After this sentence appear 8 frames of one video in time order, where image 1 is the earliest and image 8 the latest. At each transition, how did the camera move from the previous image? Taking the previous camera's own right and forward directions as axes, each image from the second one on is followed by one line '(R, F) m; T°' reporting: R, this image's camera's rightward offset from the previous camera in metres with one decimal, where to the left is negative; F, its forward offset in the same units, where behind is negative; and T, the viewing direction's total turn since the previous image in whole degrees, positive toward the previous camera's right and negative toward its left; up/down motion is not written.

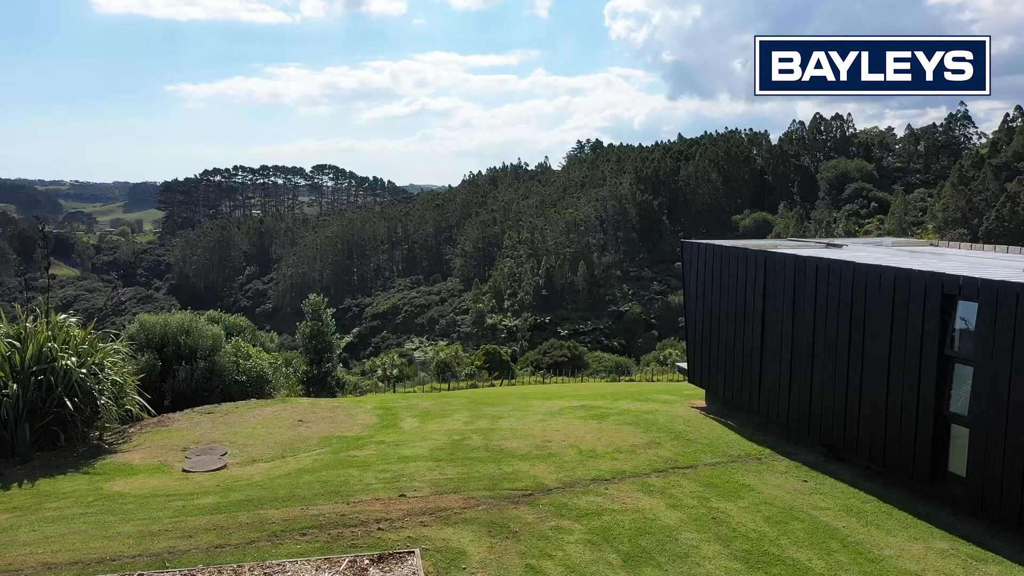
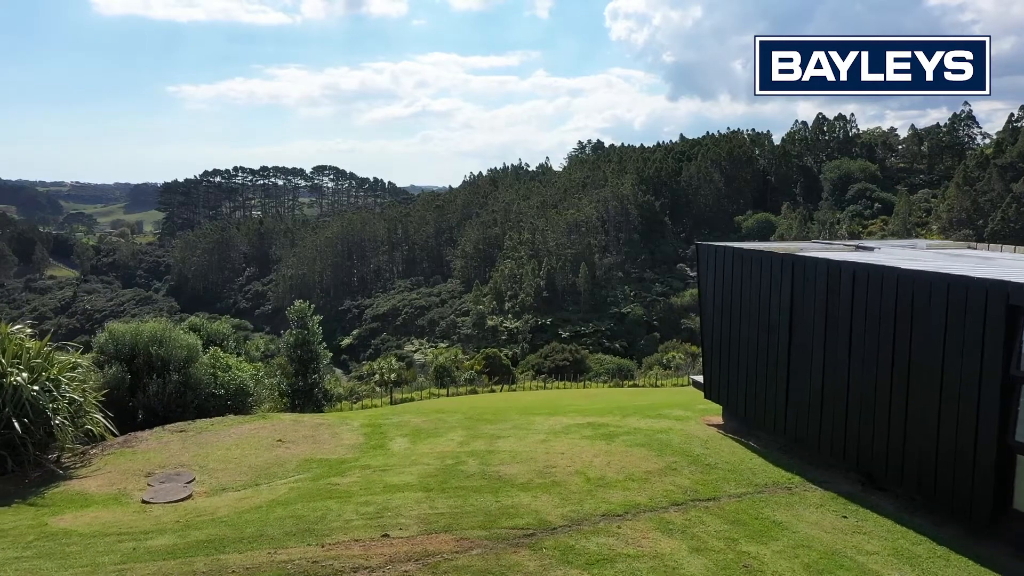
(0.0, +0.7) m; 0°
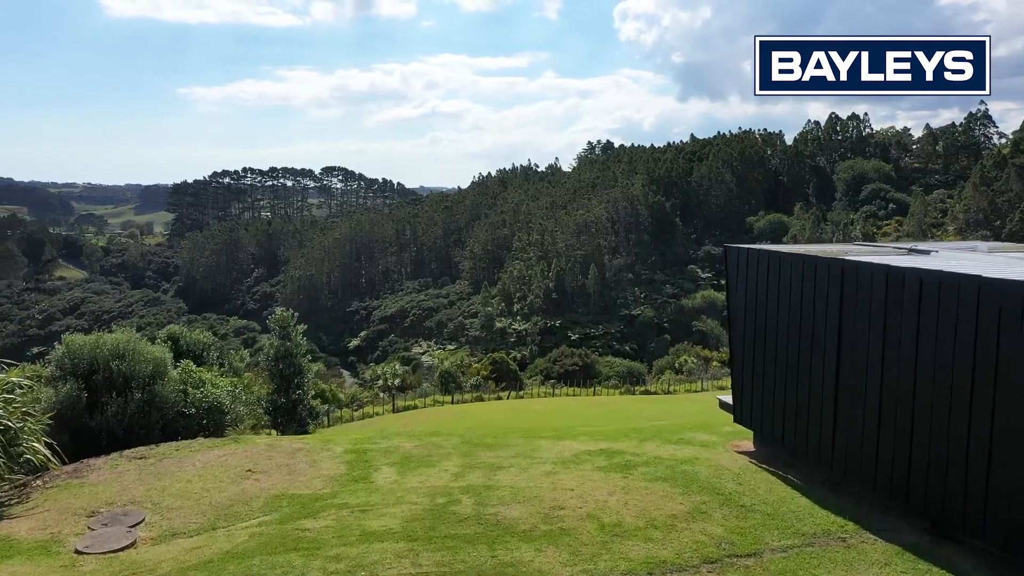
(+0.1, +0.9) m; -1°
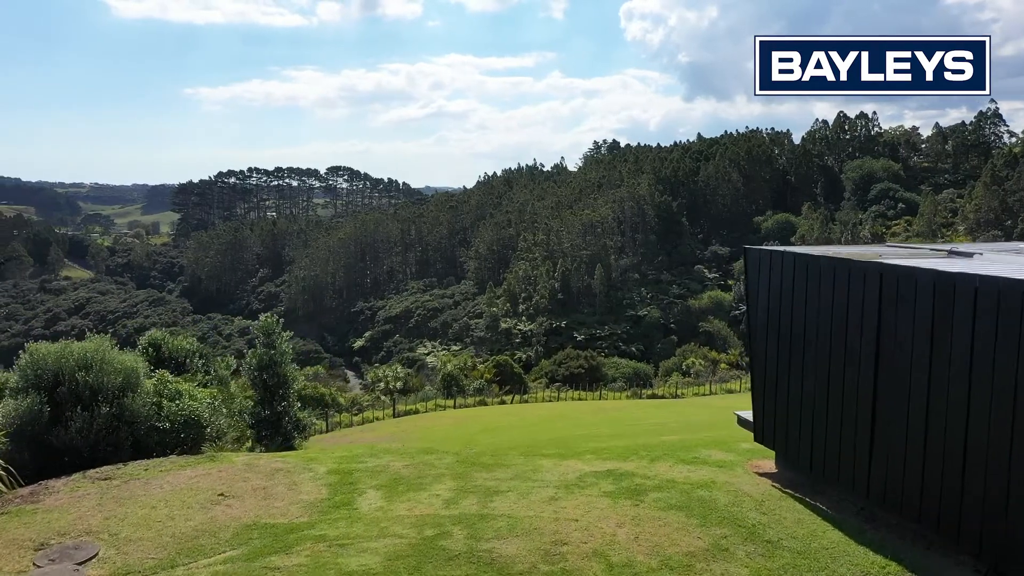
(+0.1, +0.6) m; 0°
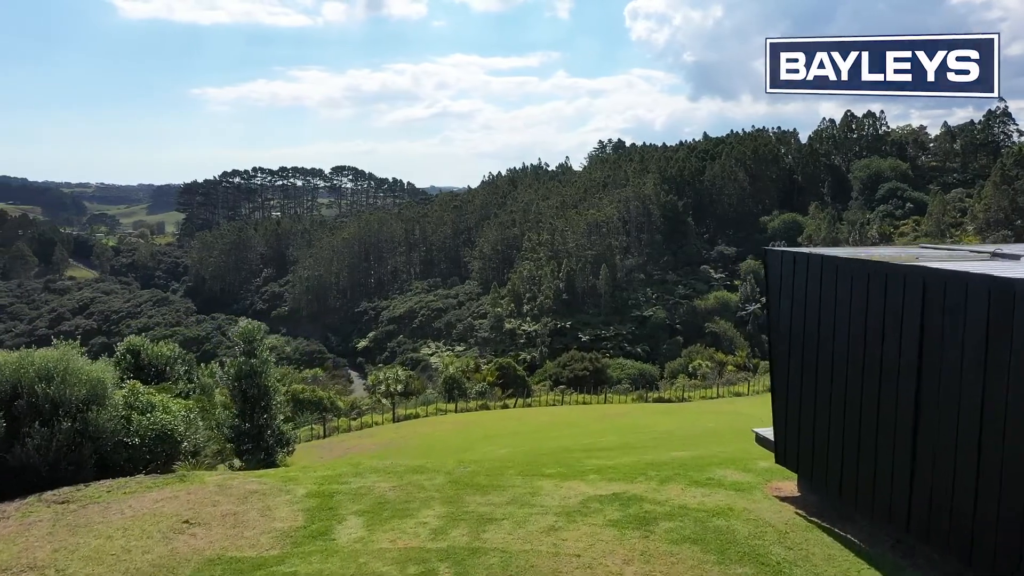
(+0.1, +0.6) m; 0°
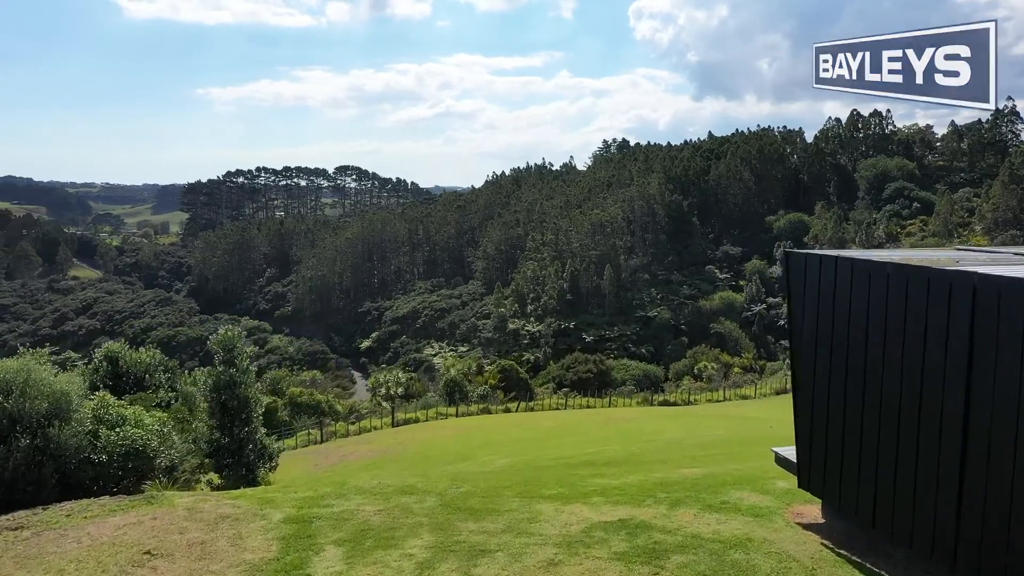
(+0.1, +0.5) m; 0°
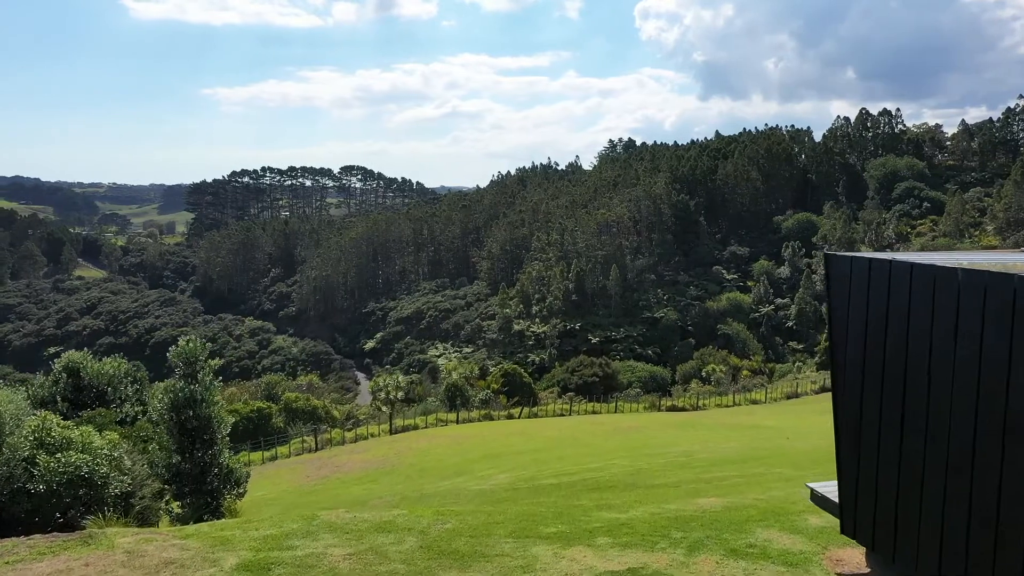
(+0.1, +0.8) m; 0°
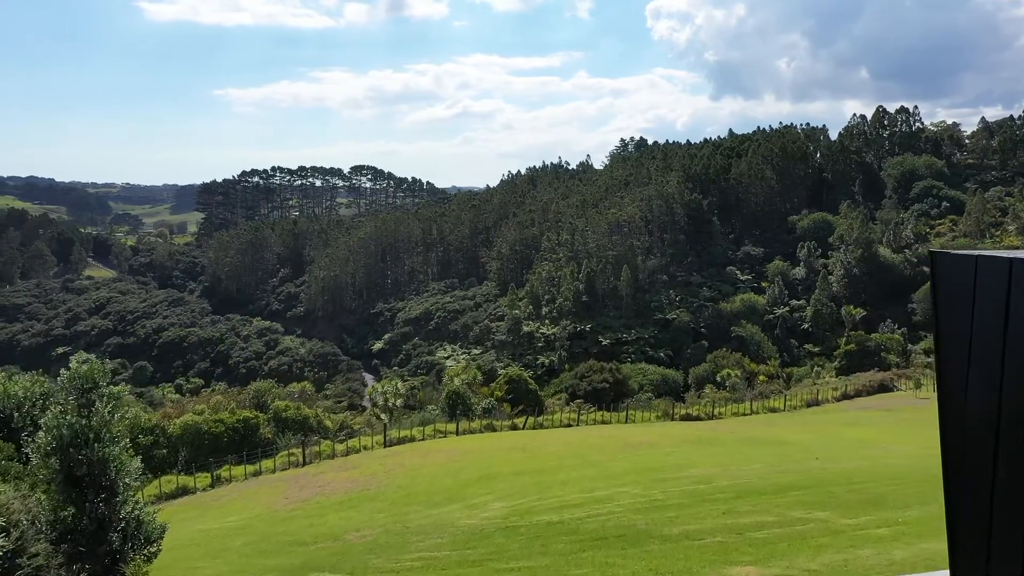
(+0.2, +1.4) m; -1°
